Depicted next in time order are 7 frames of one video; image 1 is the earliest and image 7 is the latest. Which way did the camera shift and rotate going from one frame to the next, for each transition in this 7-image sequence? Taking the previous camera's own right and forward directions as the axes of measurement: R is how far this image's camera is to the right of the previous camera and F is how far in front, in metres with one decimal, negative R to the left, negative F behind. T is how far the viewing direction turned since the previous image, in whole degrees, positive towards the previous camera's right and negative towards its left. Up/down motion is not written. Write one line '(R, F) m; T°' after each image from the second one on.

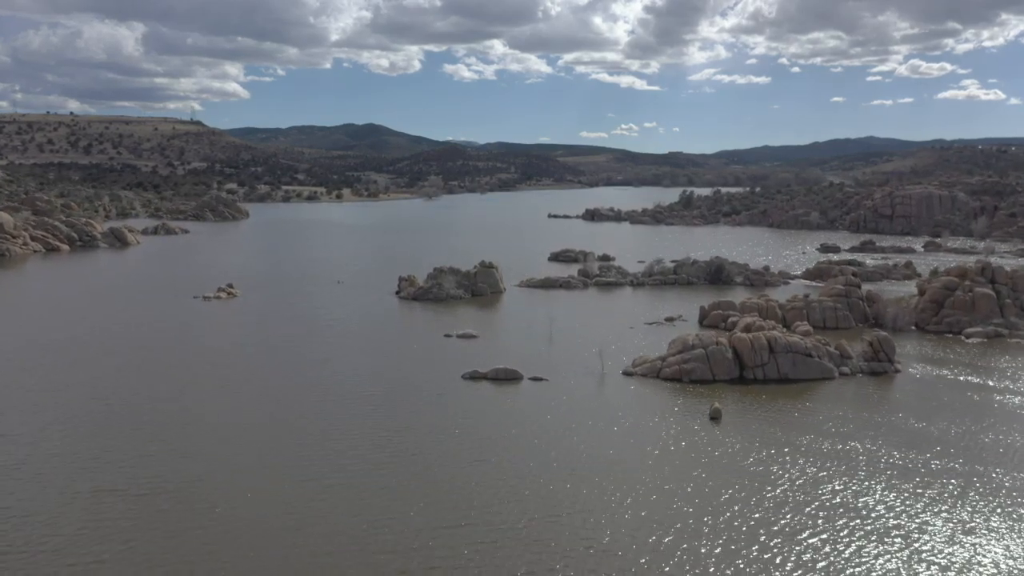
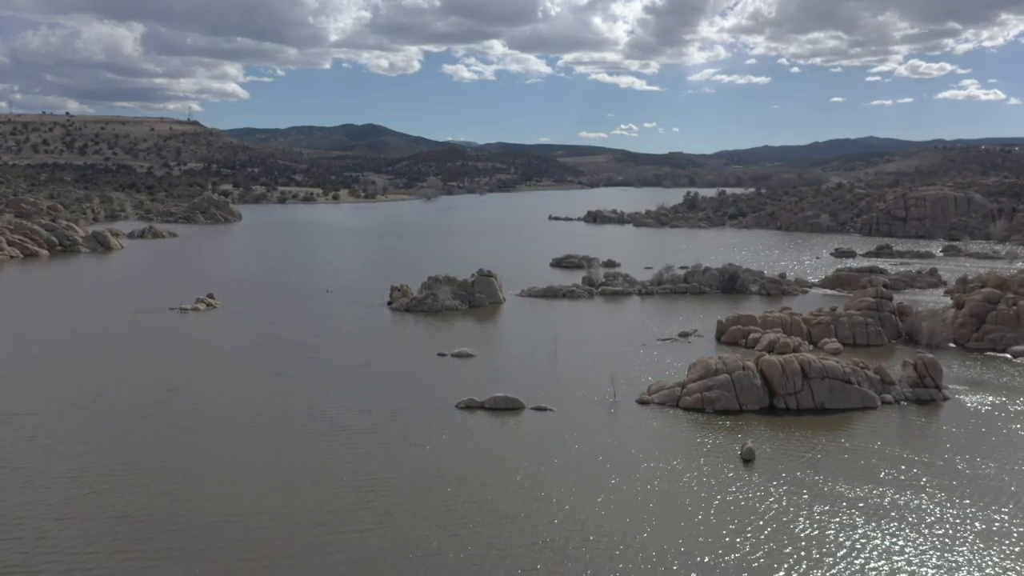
(0.0, +2.6) m; 0°
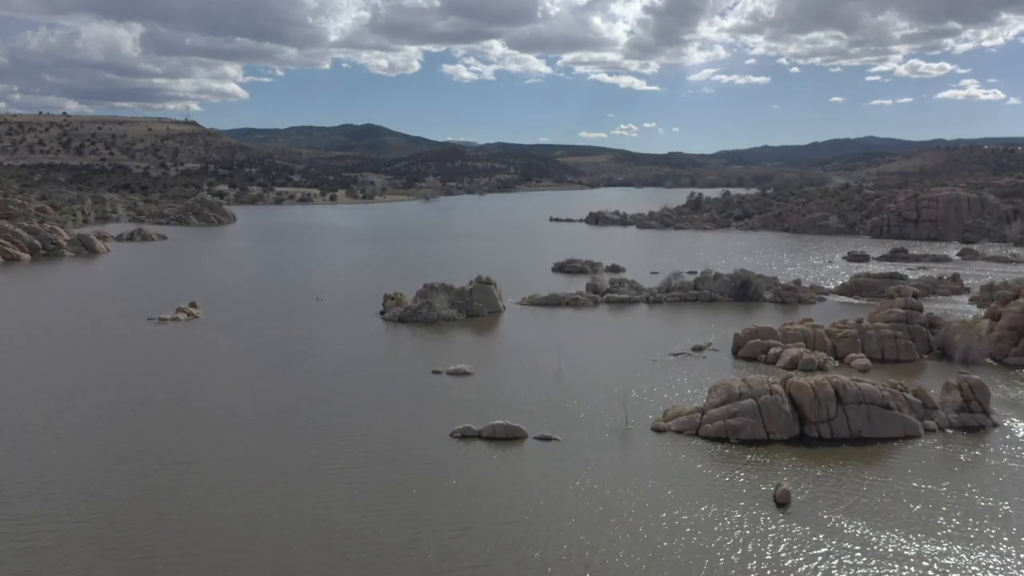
(0.0, +2.0) m; 0°
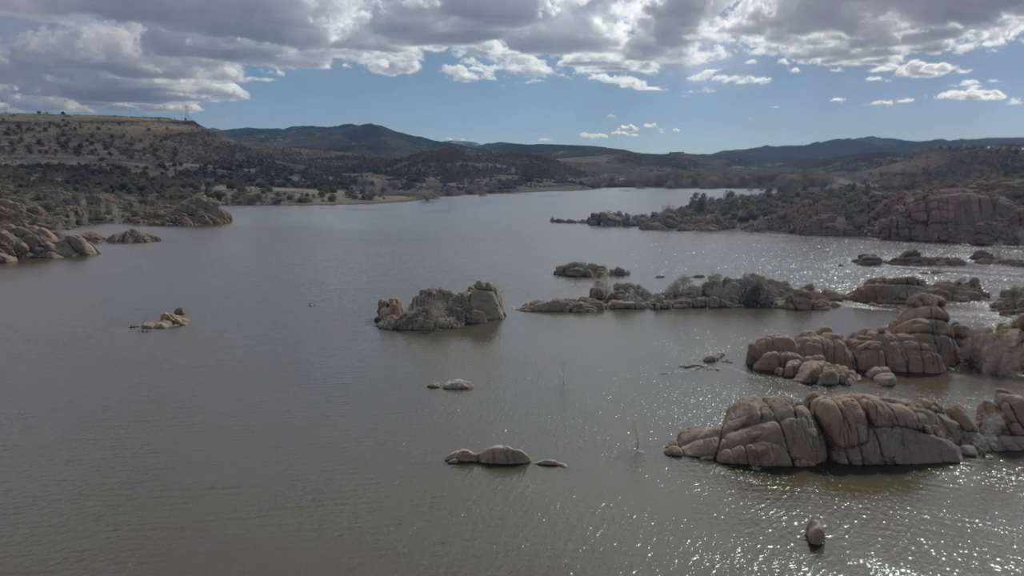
(0.0, +1.5) m; 0°
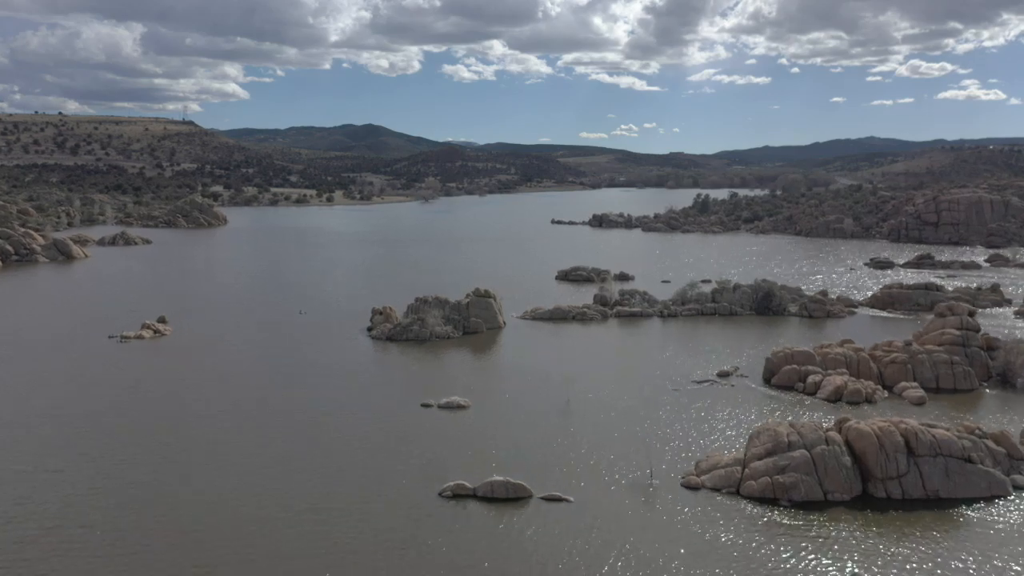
(0.0, +1.6) m; 0°
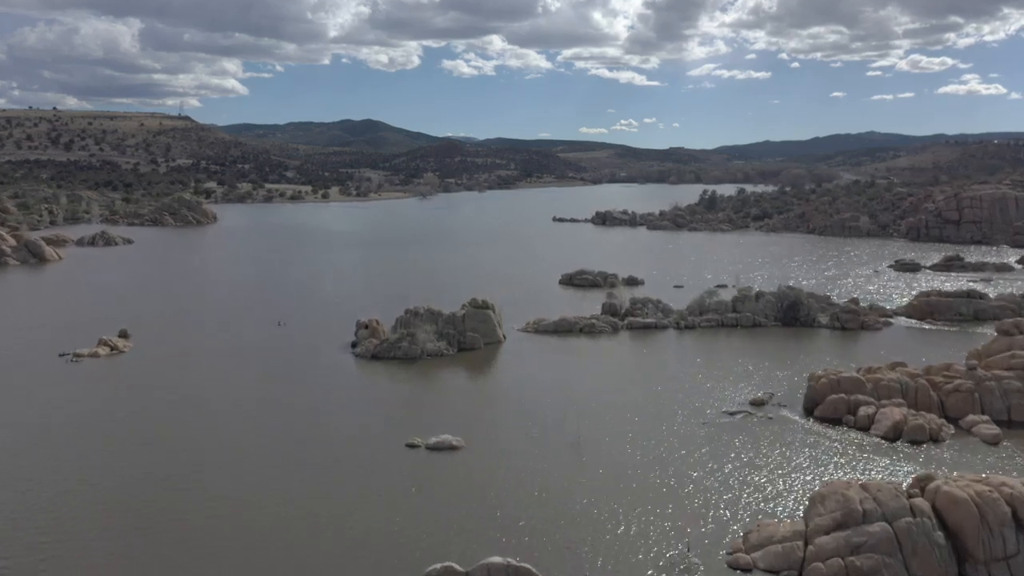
(0.0, +3.2) m; 0°
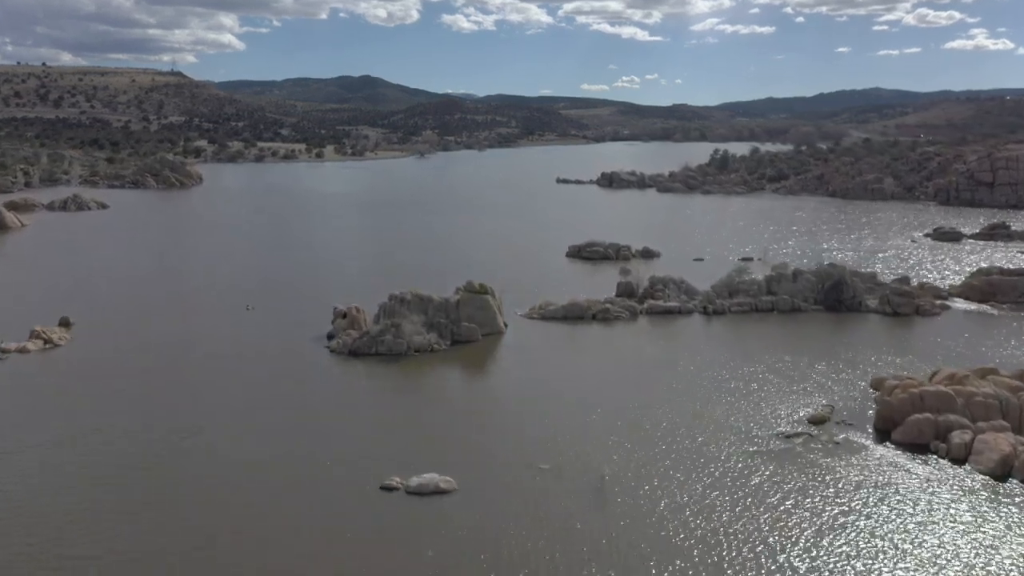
(-0.1, +3.9) m; 0°
